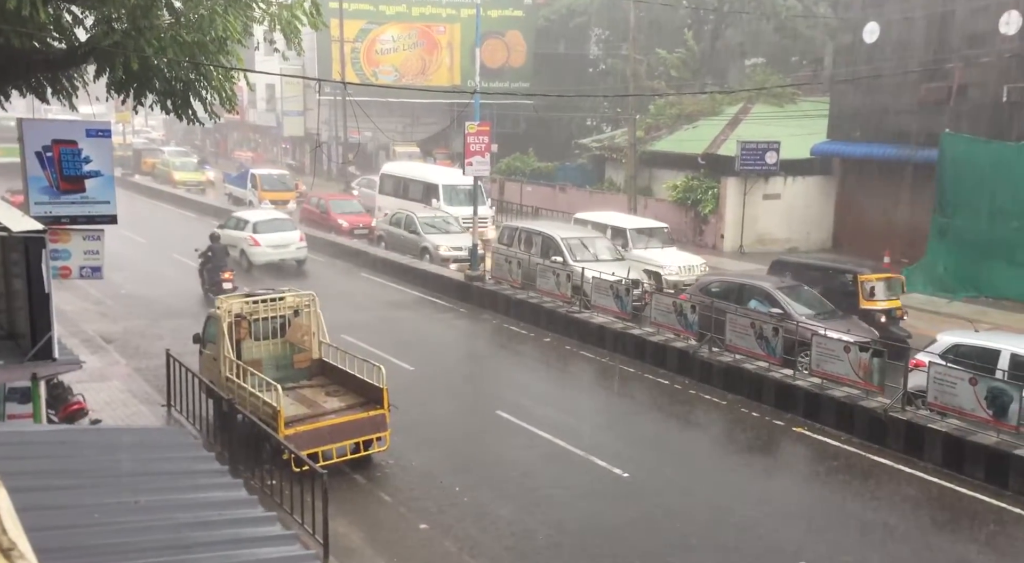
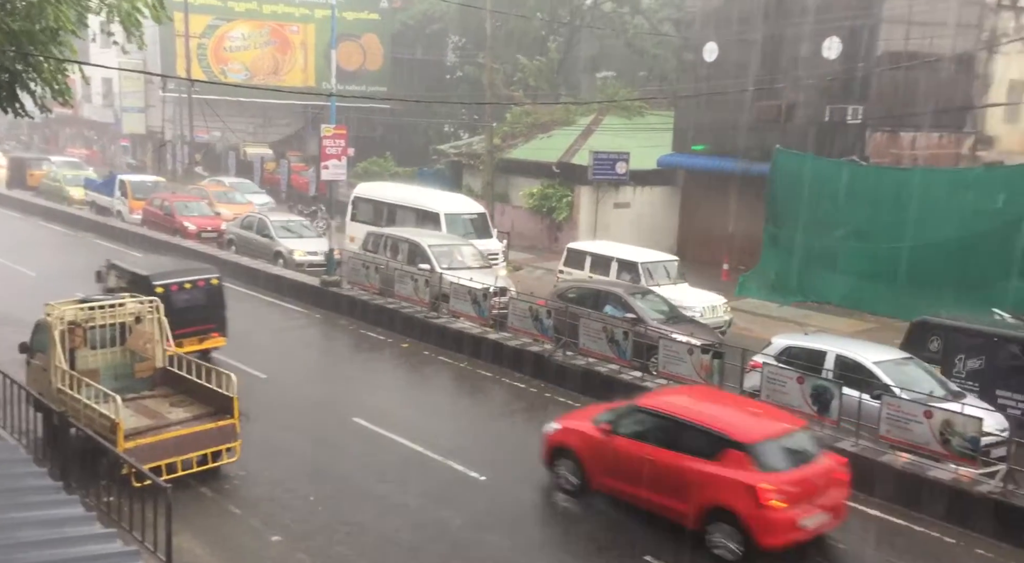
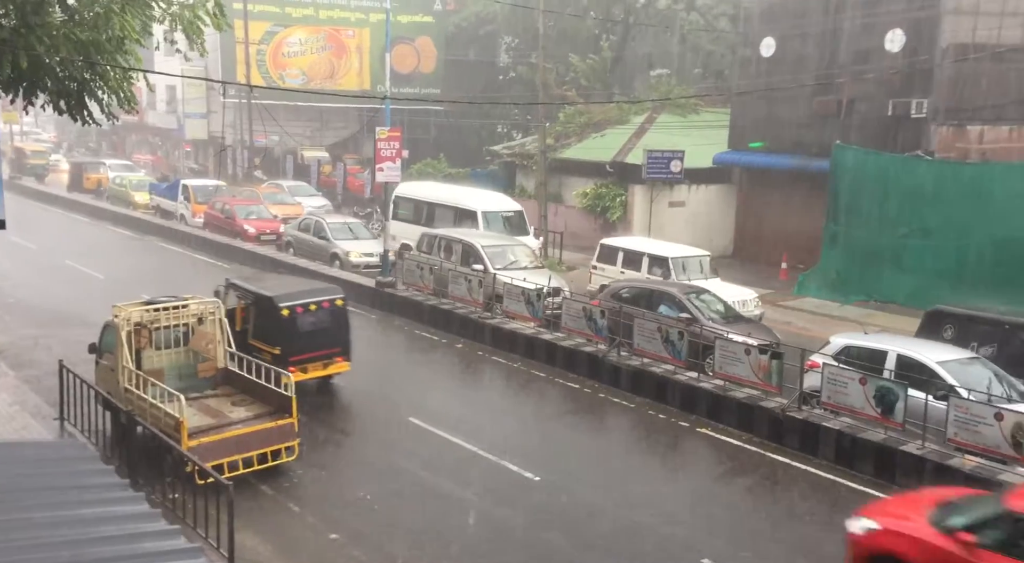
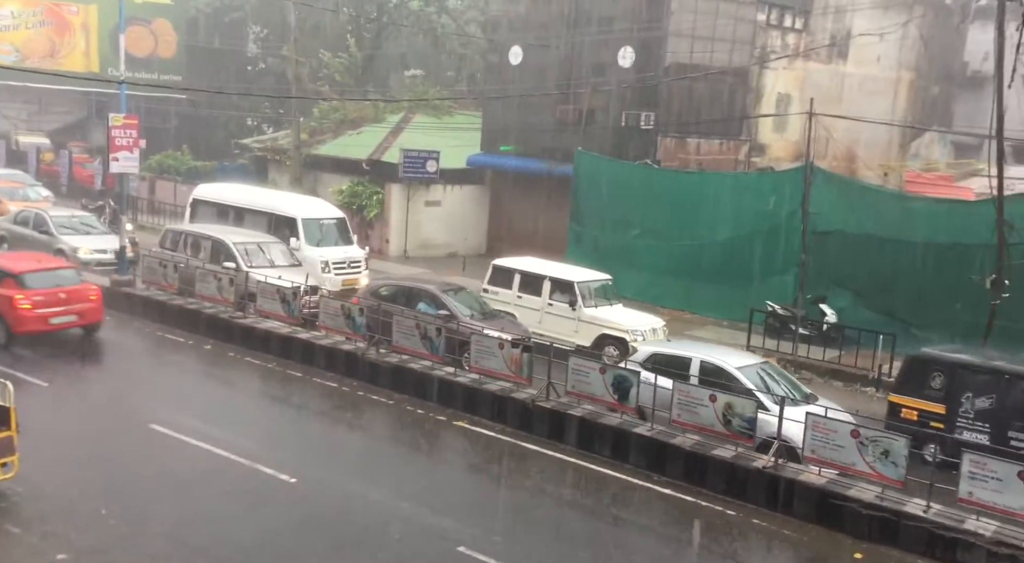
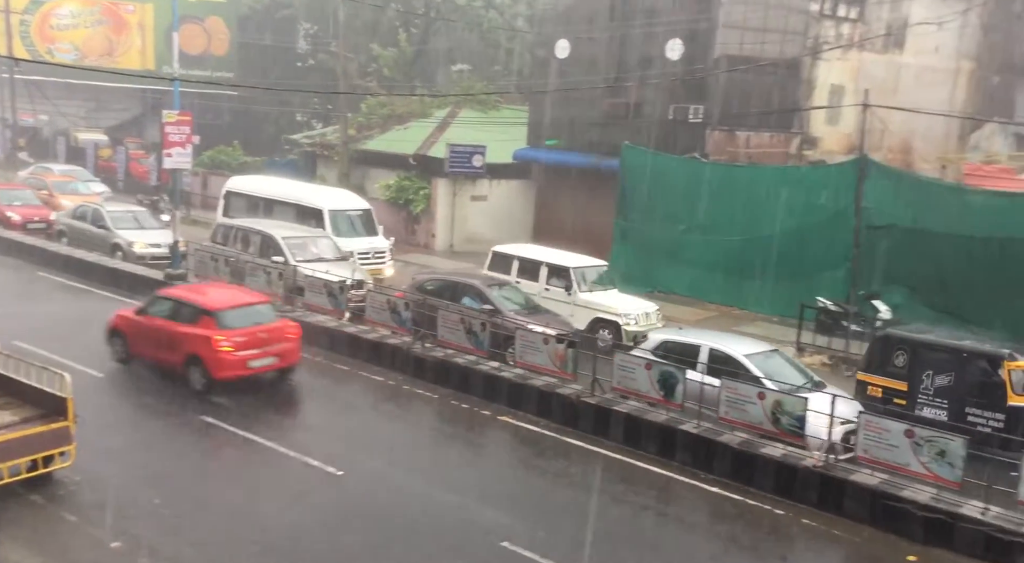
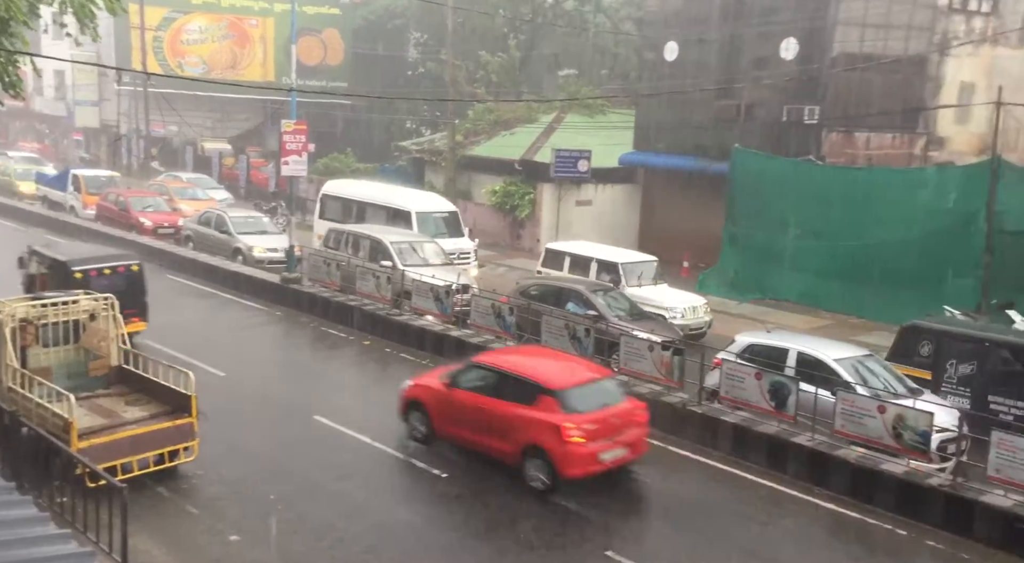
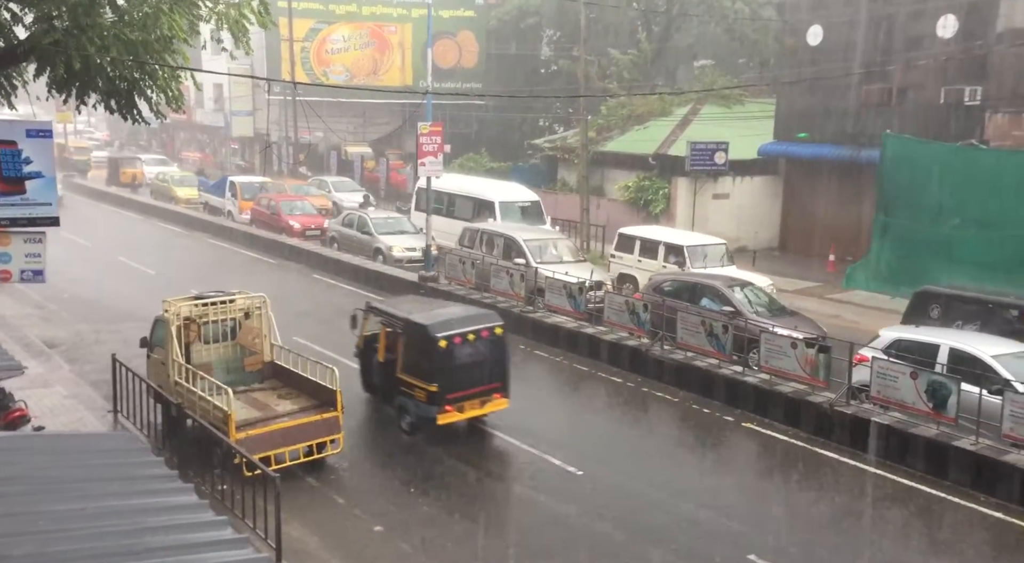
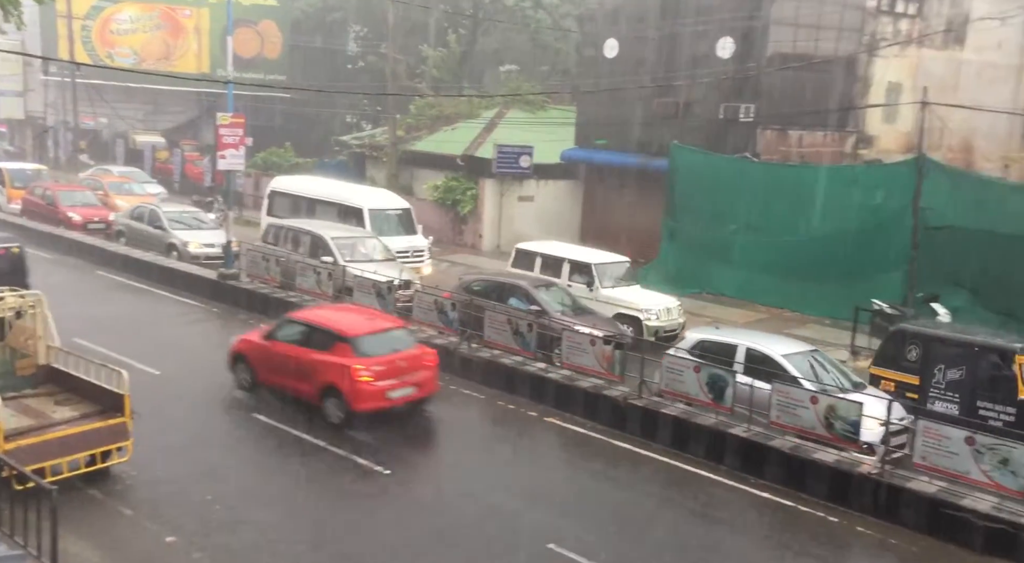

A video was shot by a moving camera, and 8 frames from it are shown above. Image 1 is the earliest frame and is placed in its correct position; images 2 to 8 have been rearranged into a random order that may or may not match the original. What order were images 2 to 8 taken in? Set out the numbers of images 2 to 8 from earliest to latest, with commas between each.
7, 3, 2, 6, 8, 5, 4
